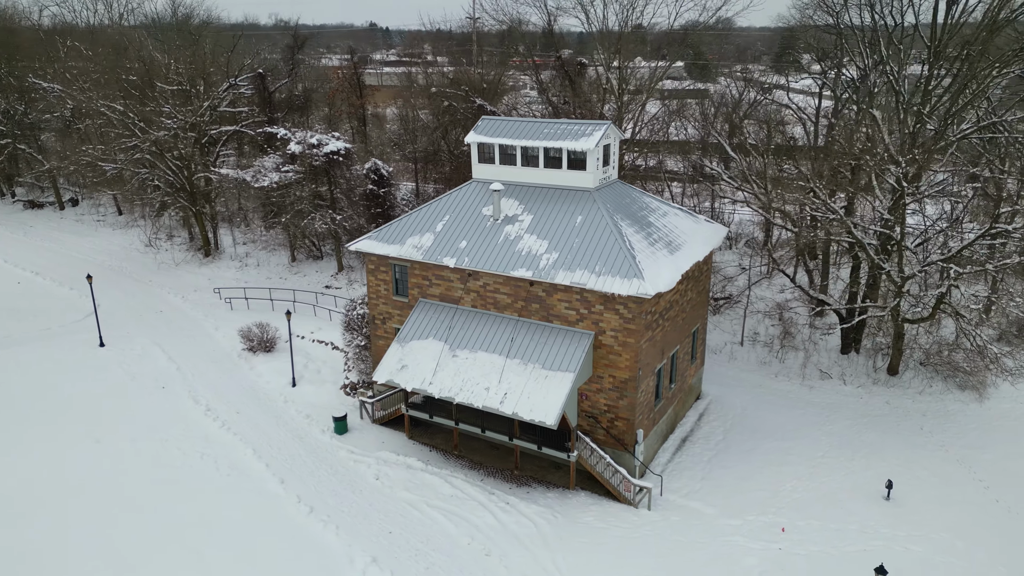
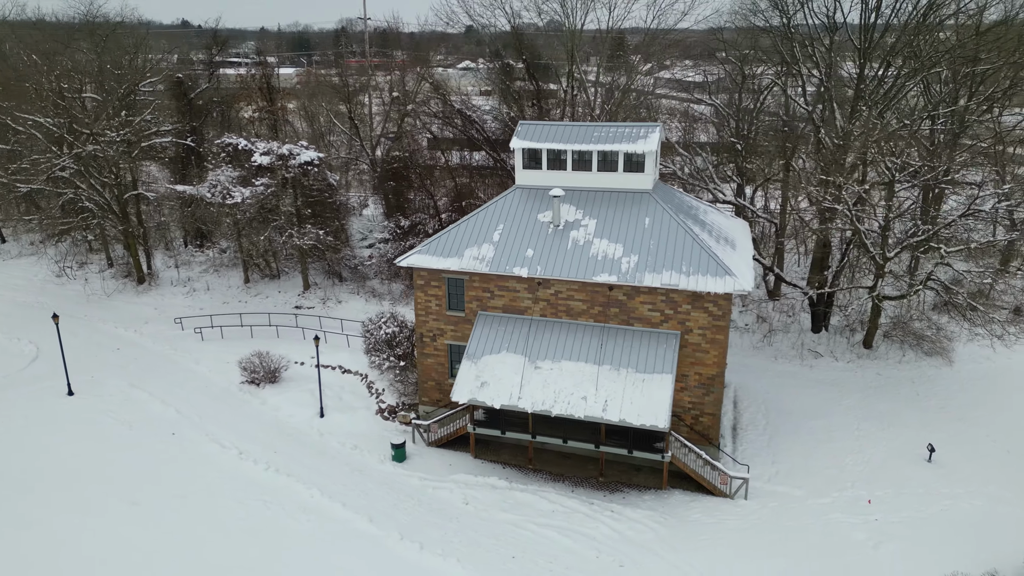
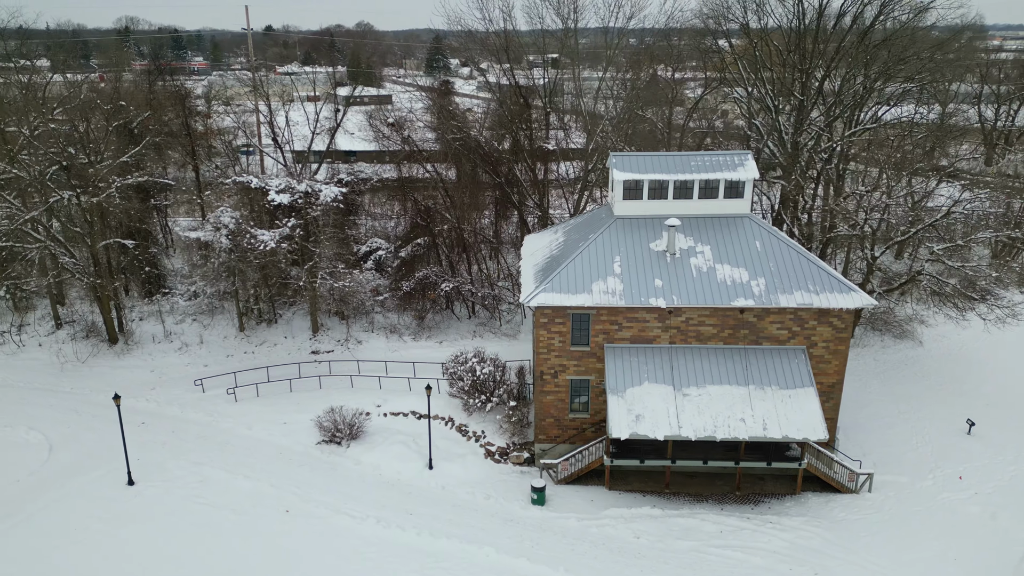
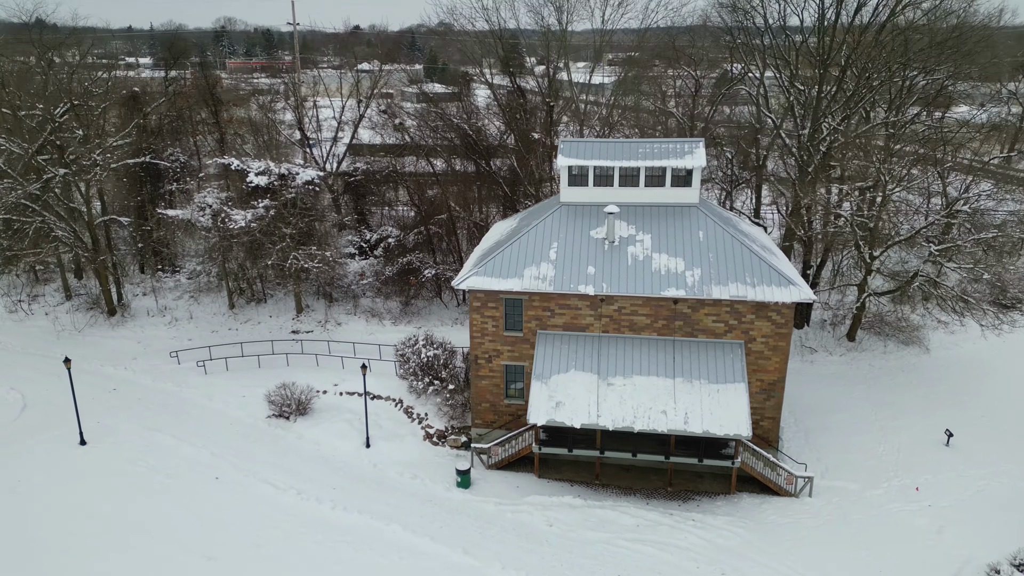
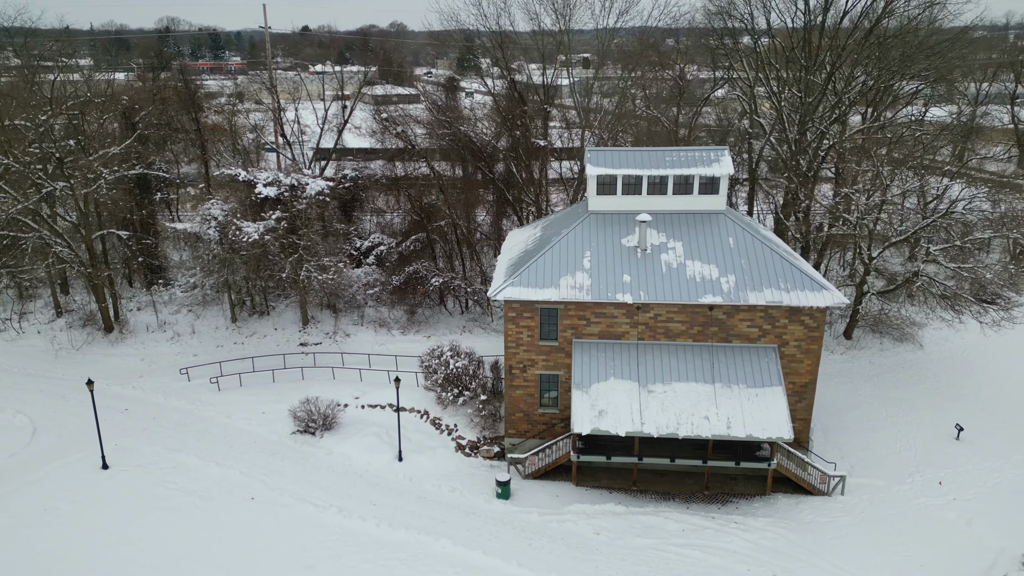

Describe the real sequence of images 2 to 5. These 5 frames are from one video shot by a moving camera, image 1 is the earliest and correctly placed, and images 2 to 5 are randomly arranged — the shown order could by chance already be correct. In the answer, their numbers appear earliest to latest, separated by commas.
2, 4, 5, 3
